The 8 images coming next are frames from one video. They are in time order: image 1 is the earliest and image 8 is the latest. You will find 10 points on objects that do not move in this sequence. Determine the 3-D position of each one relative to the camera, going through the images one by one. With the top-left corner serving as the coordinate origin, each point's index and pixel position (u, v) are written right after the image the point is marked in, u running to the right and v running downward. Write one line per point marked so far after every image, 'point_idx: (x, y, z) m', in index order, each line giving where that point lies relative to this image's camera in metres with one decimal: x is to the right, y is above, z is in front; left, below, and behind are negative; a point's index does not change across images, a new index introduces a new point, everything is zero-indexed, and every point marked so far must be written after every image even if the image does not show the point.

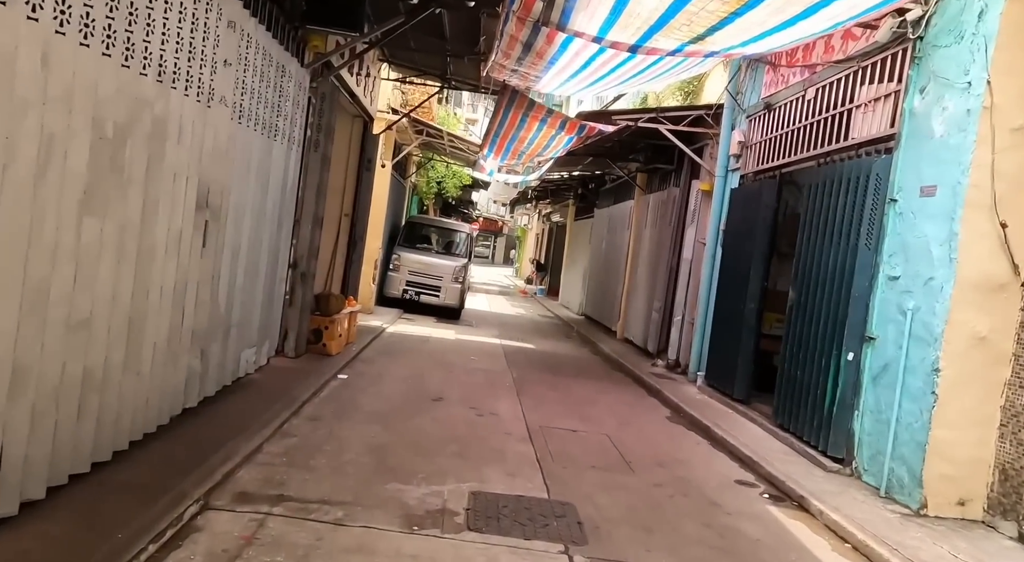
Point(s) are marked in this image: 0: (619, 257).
0: (+2.1, +0.5, +16.3) m
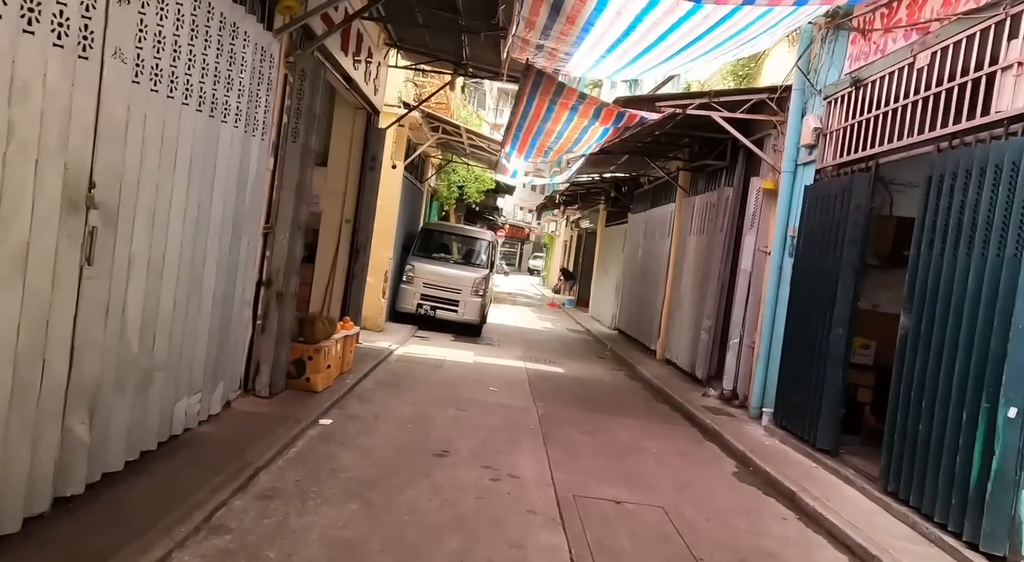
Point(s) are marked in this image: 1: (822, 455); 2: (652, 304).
0: (+2.6, +0.2, +14.4) m
1: (+2.8, -1.6, +7.2) m
2: (+2.5, -0.4, +14.4) m
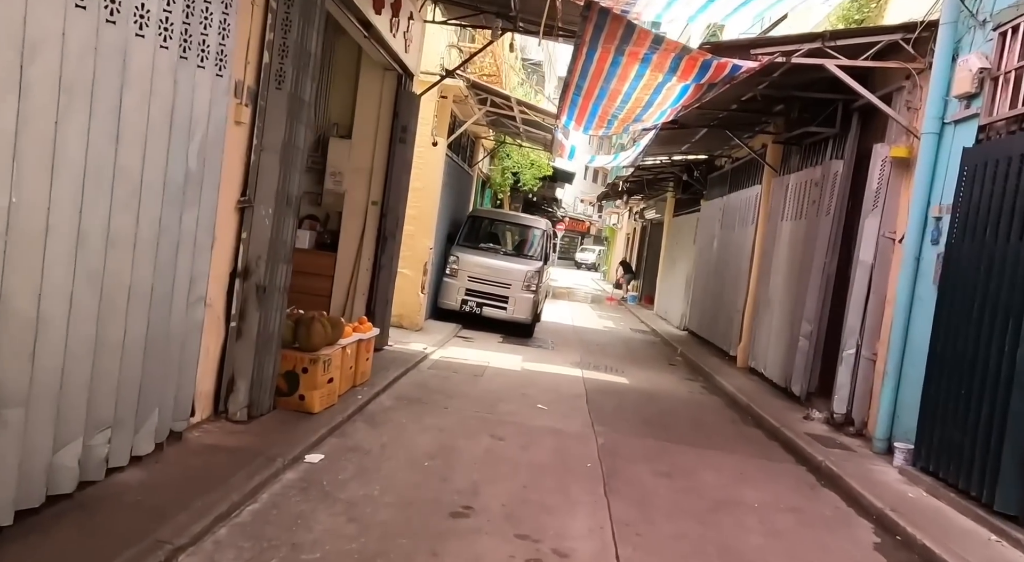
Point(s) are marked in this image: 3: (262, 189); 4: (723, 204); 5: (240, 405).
0: (+3.5, +0.3, +12.3) m
1: (+3.1, -1.5, +5.1) m
2: (+3.4, -0.3, +12.3) m
3: (-1.8, +0.7, +5.7) m
4: (+3.6, +1.3, +13.9) m
5: (-2.0, -0.9, +5.8) m
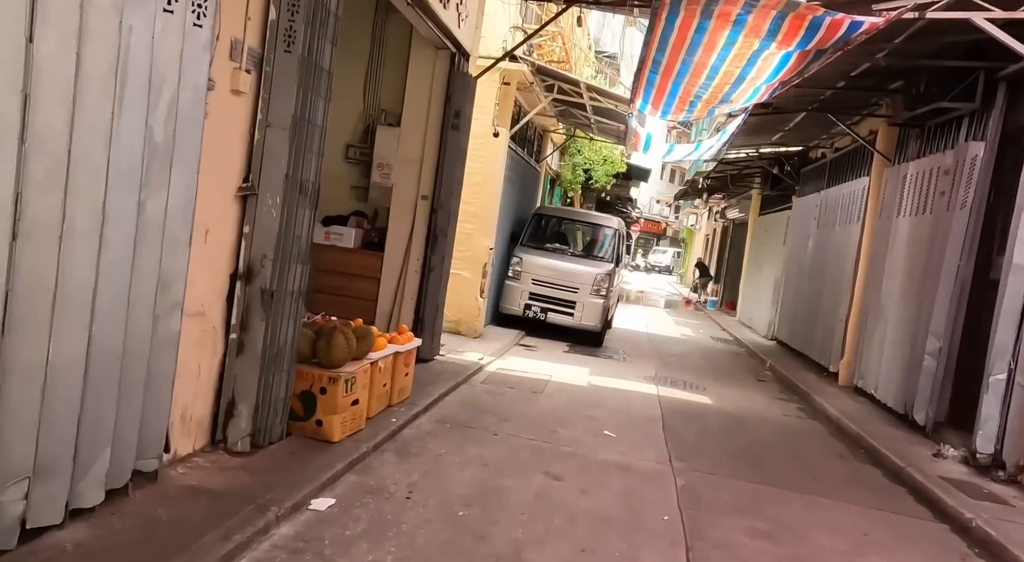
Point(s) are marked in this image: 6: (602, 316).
0: (+4.4, +0.2, +10.8) m
1: (+3.3, -1.6, +3.6) m
2: (+4.3, -0.4, +10.8) m
3: (-1.4, +0.6, +4.8) m
4: (+4.7, +1.2, +12.4) m
5: (-1.6, -0.9, +4.8) m
6: (+1.3, -0.5, +11.8) m
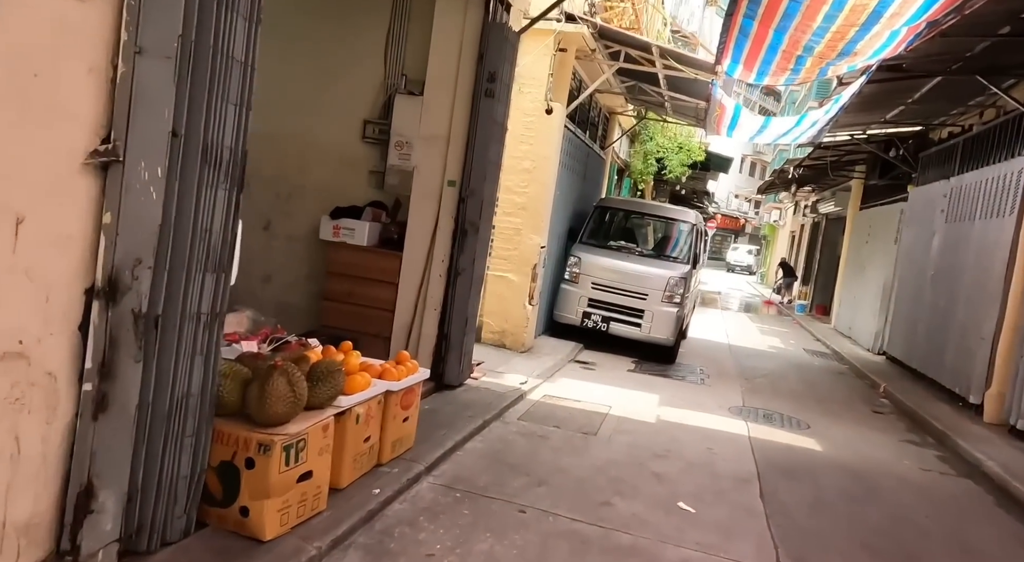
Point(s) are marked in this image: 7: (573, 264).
0: (+4.9, +0.2, +8.5) m
1: (+3.3, -1.7, +1.5) m
2: (+4.8, -0.5, +8.5) m
3: (-1.4, +0.6, +3.0) m
4: (+5.4, +1.2, +10.0) m
5: (-1.6, -1.0, +3.1) m
6: (+2.0, -0.6, +9.8) m
7: (+0.7, +0.2, +10.2) m
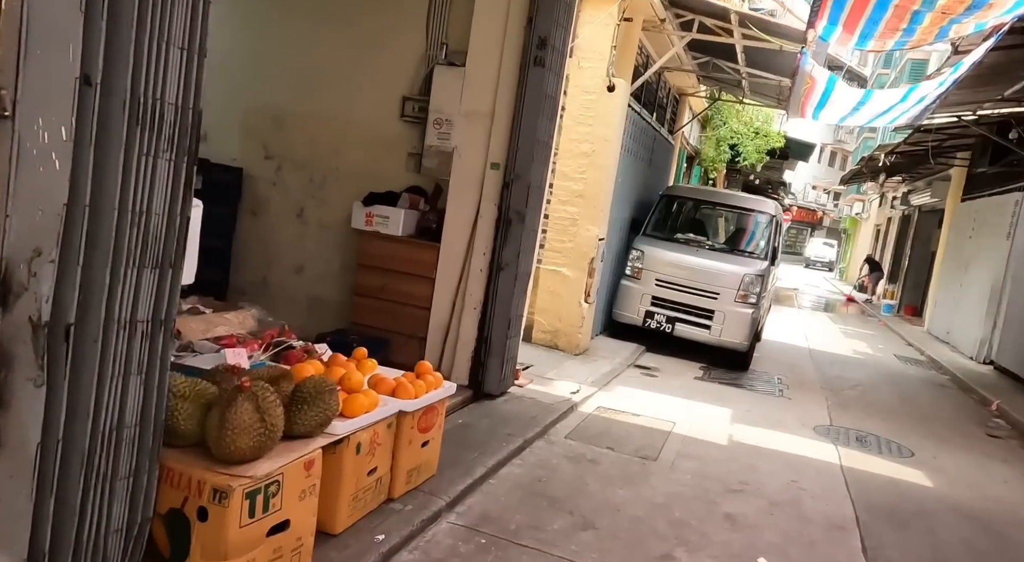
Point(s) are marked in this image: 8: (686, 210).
0: (+5.4, +0.1, +7.2) m
1: (+3.2, -1.8, +0.4) m
2: (+5.3, -0.5, +7.3) m
3: (-1.3, +0.6, +2.2) m
4: (+6.0, +1.1, +8.7) m
5: (-1.5, -1.0, +2.3) m
6: (+2.6, -0.5, +8.8) m
7: (+1.4, +0.3, +9.2) m
8: (+2.1, +0.9, +9.9) m
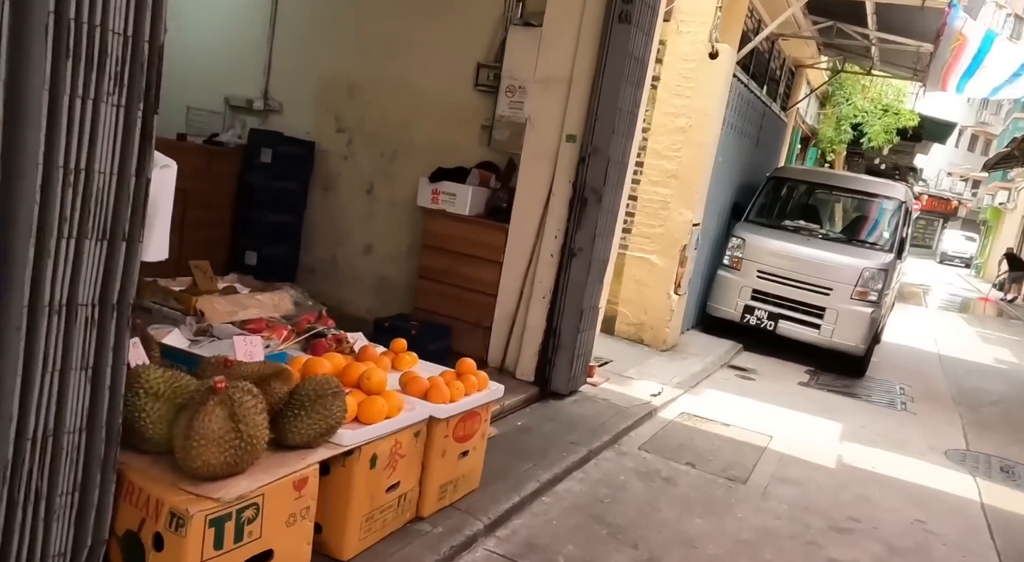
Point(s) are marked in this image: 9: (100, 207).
0: (+6.0, +0.1, +5.8) m
1: (+2.9, -1.9, -0.6) m
2: (+5.9, -0.6, +5.9) m
3: (-1.3, +0.6, +1.7) m
4: (+6.9, +1.1, +7.2) m
5: (-1.5, -0.9, +1.9) m
6: (+3.4, -0.5, +7.8) m
7: (+2.3, +0.4, +8.3) m
8: (+3.1, +1.0, +8.9) m
9: (-1.1, +0.2, +2.1) m
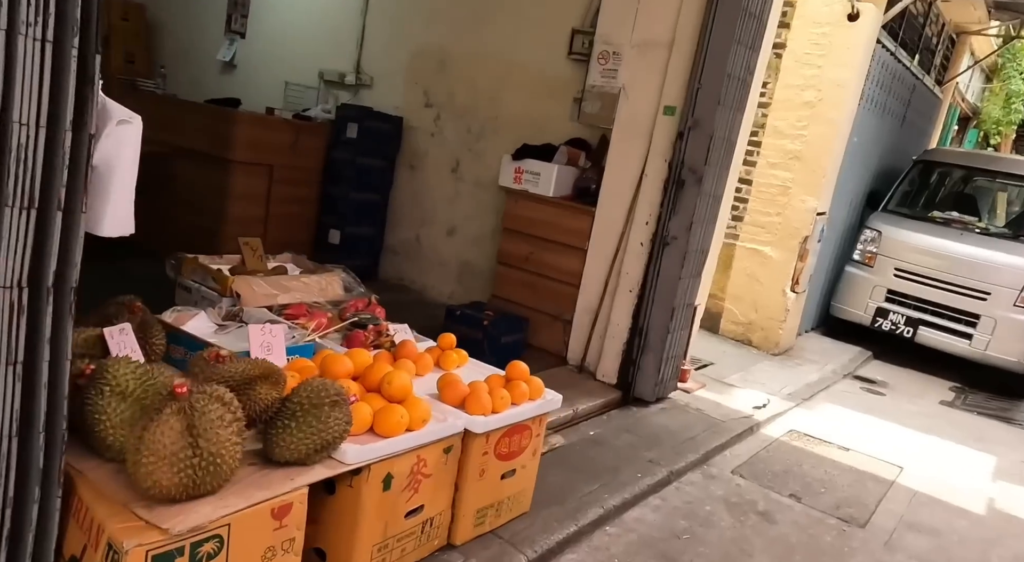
0: (+6.5, -0.1, +4.3) m
1: (+2.3, -2.0, -1.5) m
2: (+6.4, -0.7, +4.4) m
3: (-1.3, +0.7, +1.4) m
4: (+7.6, +0.9, +5.5) m
5: (-1.5, -0.8, +1.6) m
6: (+4.2, -0.5, +6.6) m
7: (+3.3, +0.4, +7.3) m
8: (+4.2, +1.0, +7.8) m
9: (-1.0, +0.2, +1.7) m
